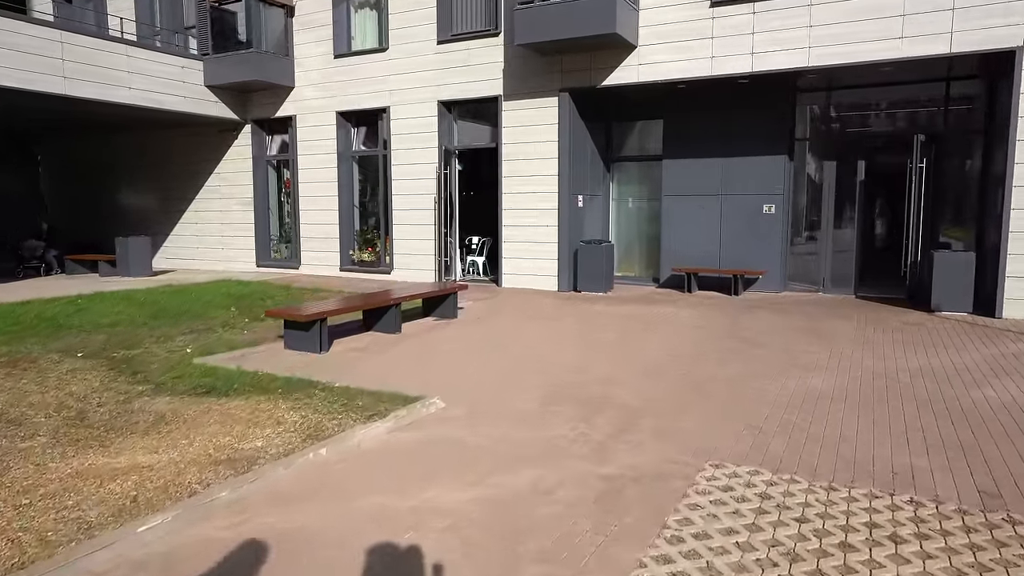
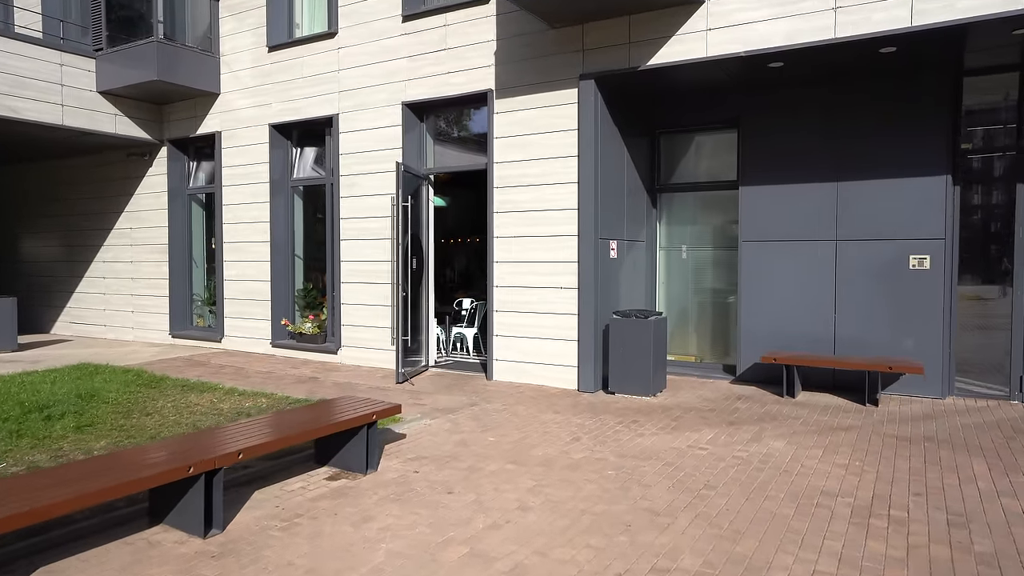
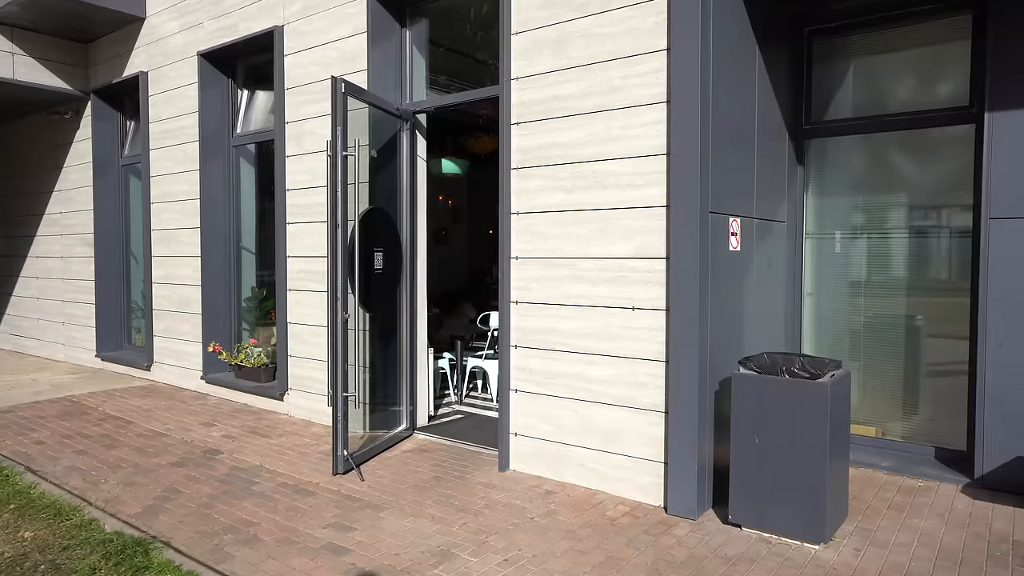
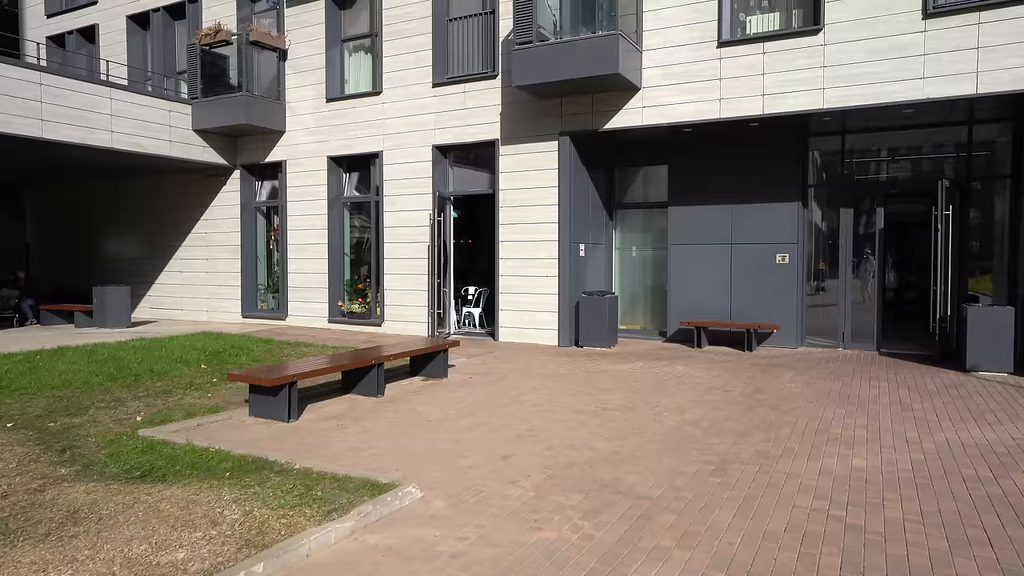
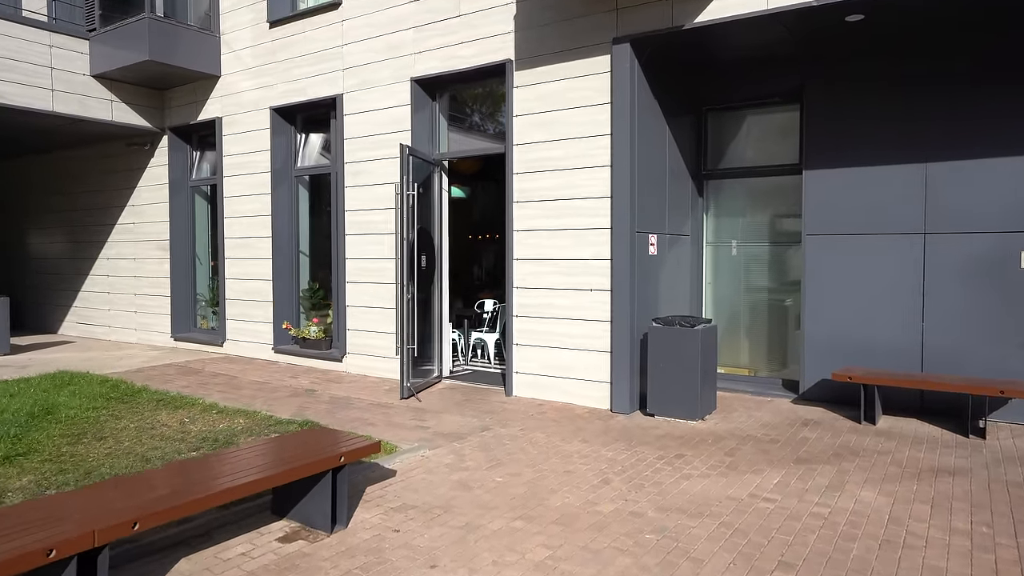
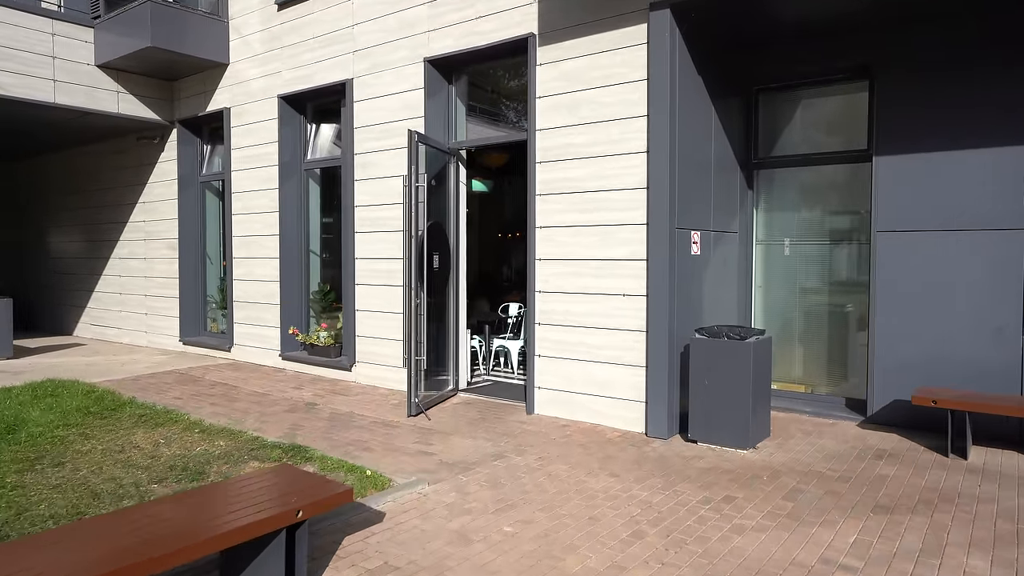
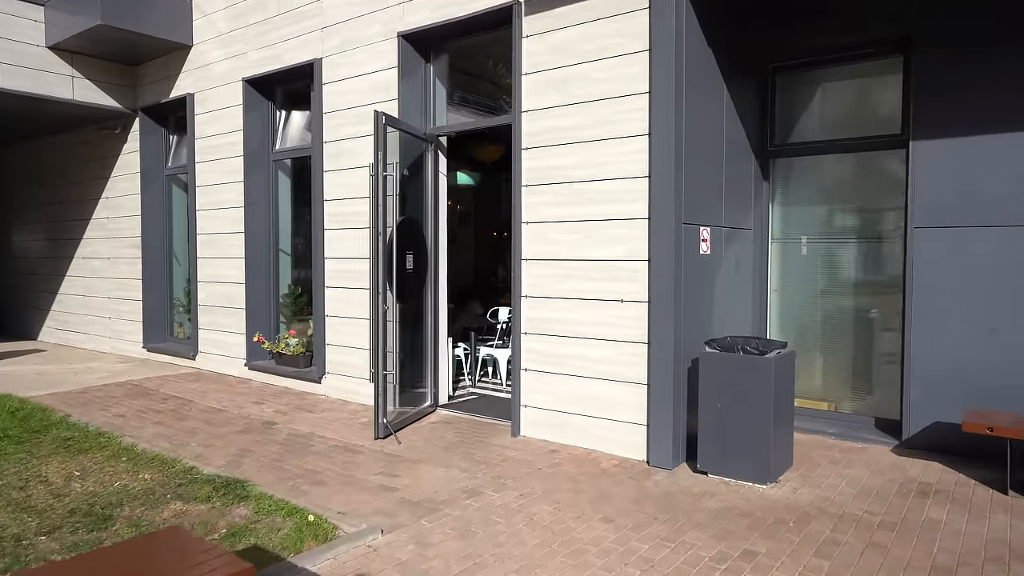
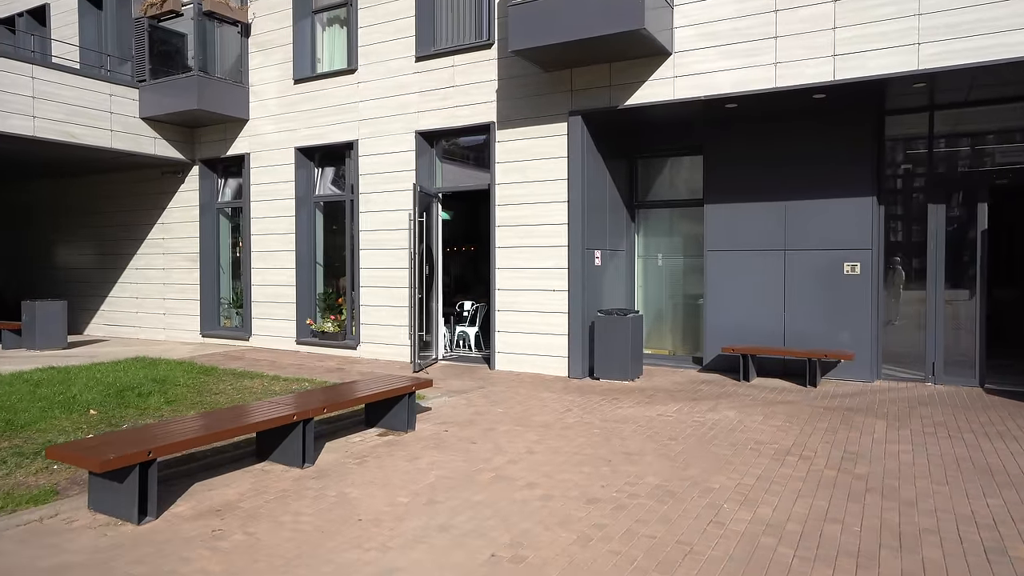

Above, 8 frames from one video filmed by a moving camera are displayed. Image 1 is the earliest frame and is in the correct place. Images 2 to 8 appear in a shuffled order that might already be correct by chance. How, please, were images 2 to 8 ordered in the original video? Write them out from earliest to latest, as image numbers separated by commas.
4, 8, 2, 5, 6, 7, 3
